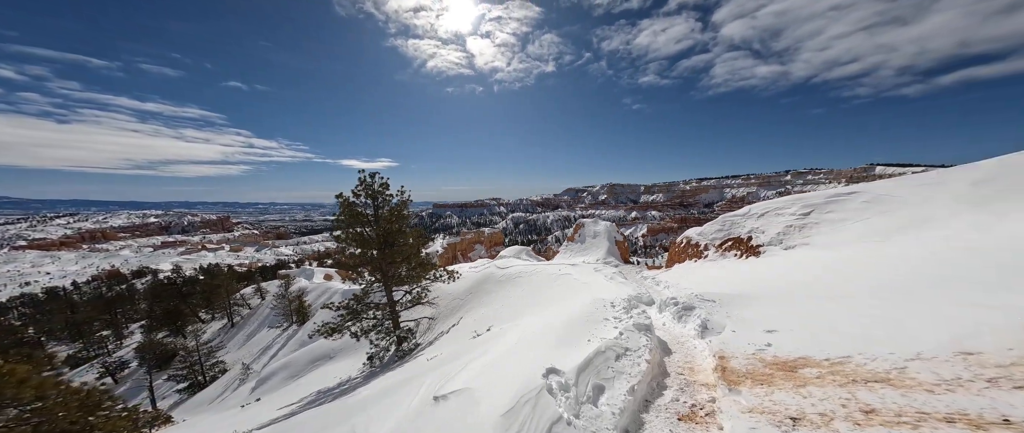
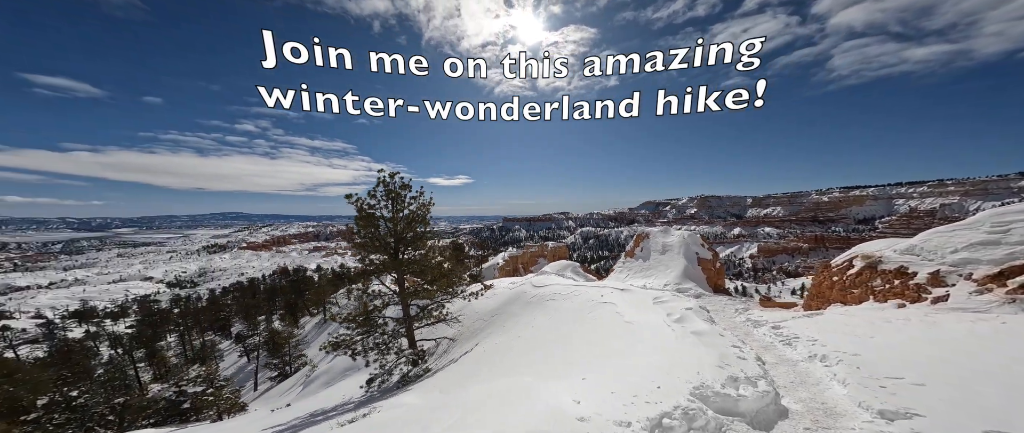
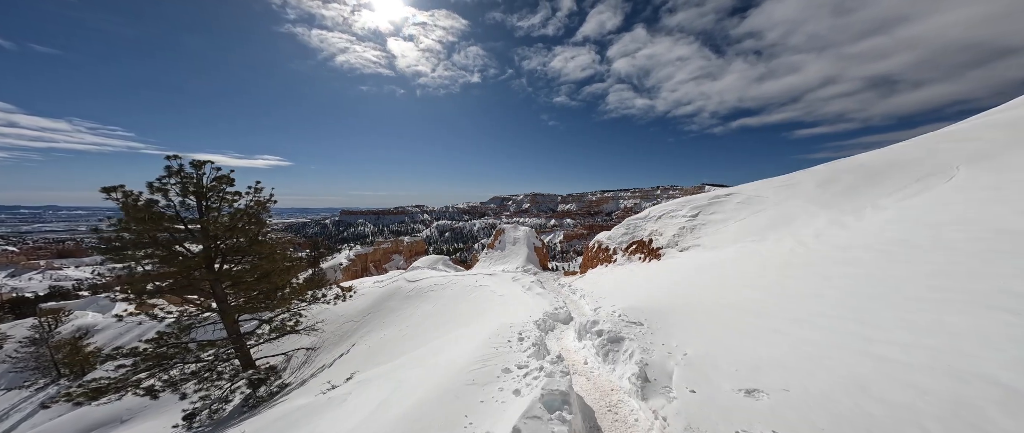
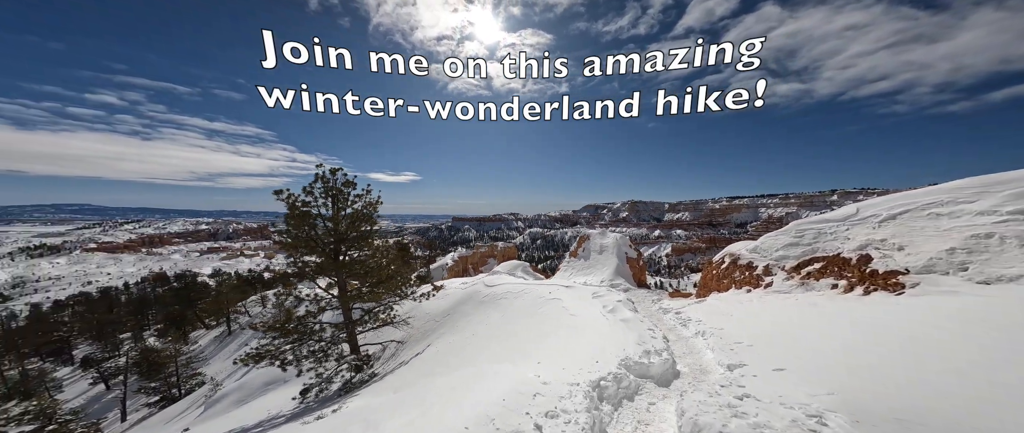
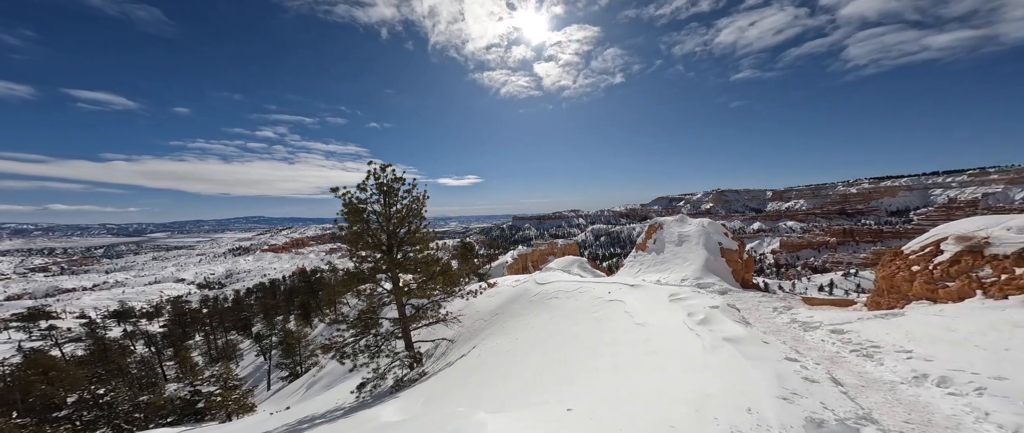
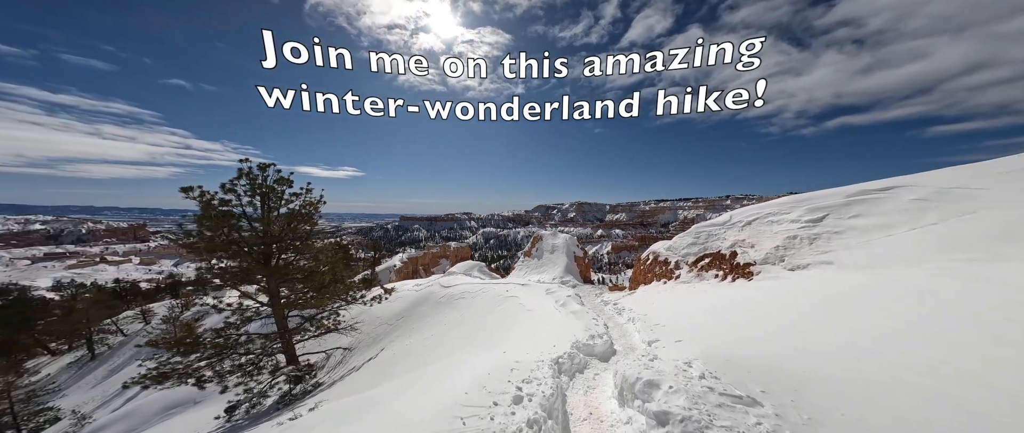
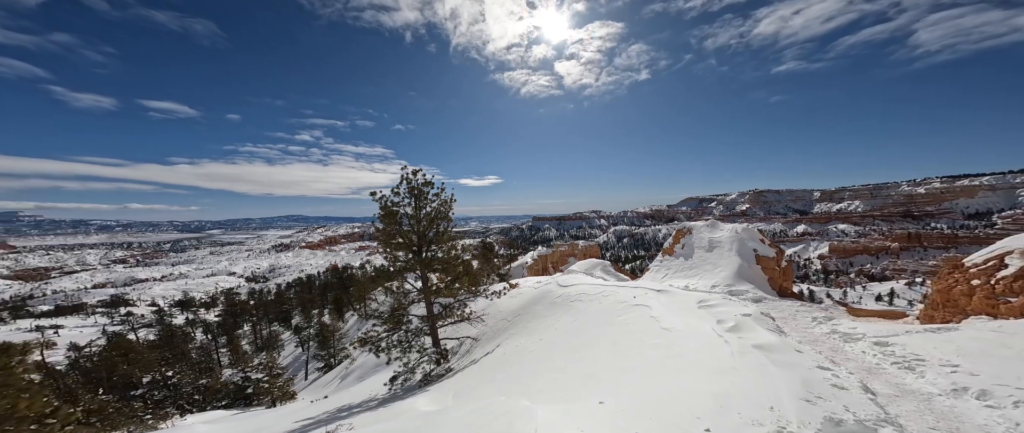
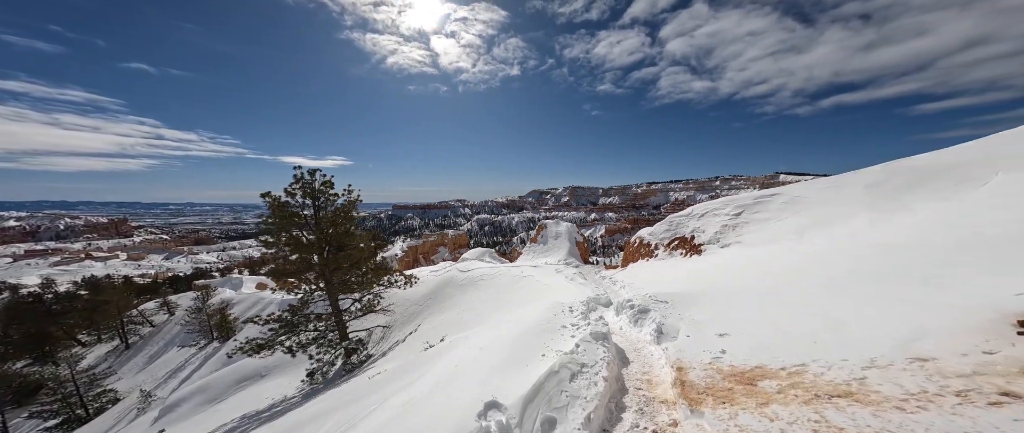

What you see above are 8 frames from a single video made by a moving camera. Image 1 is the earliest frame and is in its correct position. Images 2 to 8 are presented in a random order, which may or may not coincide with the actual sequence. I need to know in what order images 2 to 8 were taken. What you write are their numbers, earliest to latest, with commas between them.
8, 3, 6, 4, 2, 7, 5
